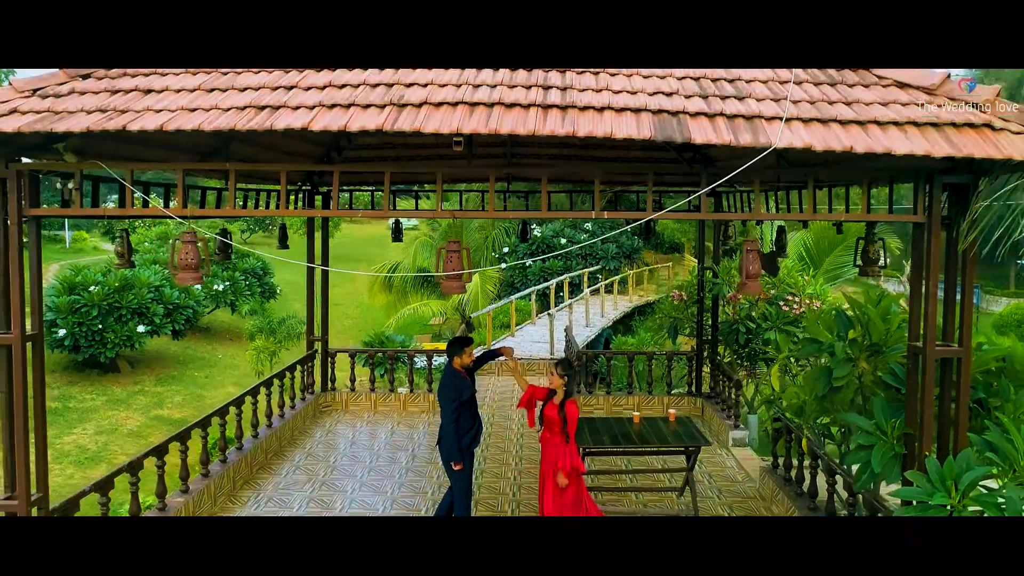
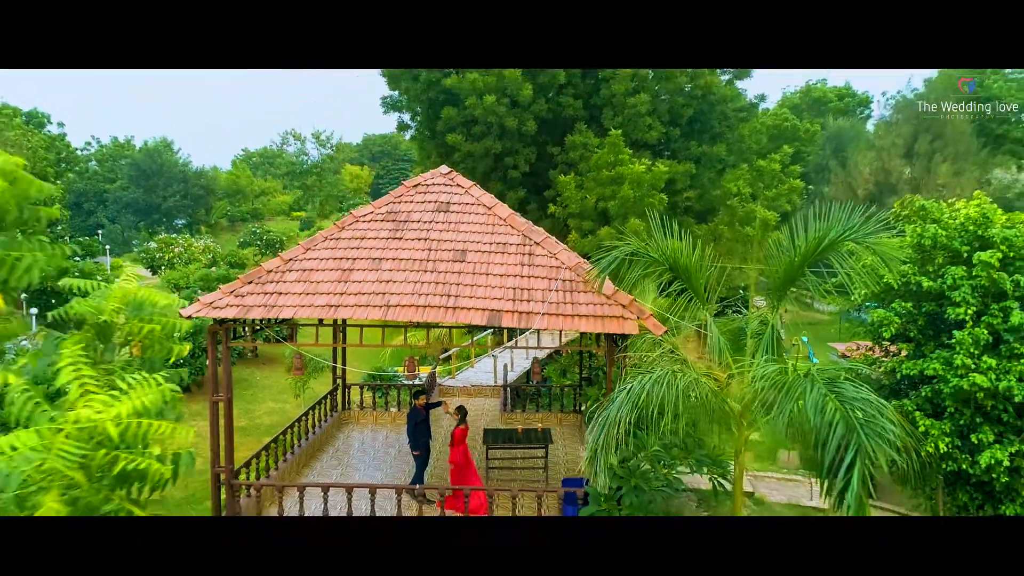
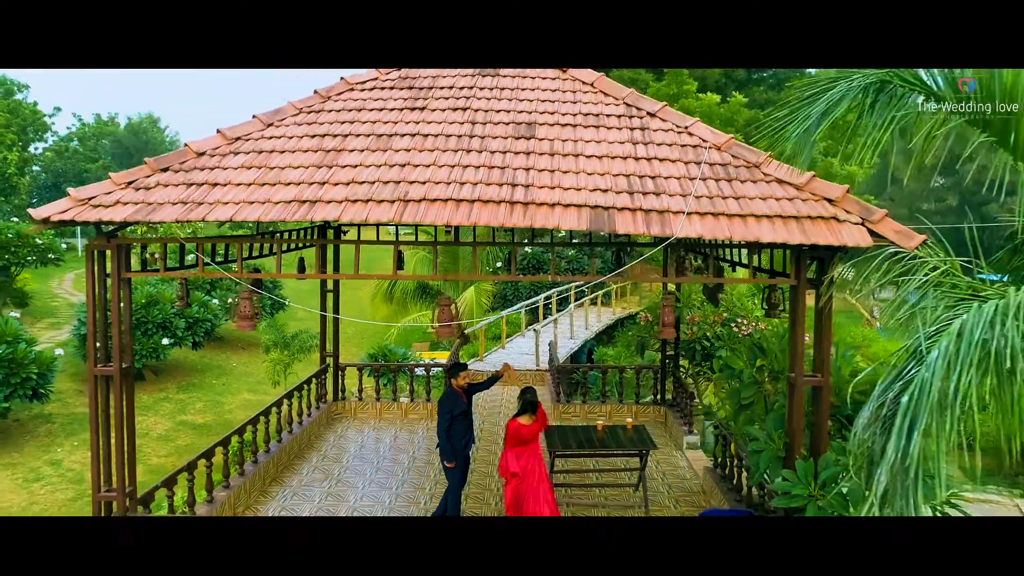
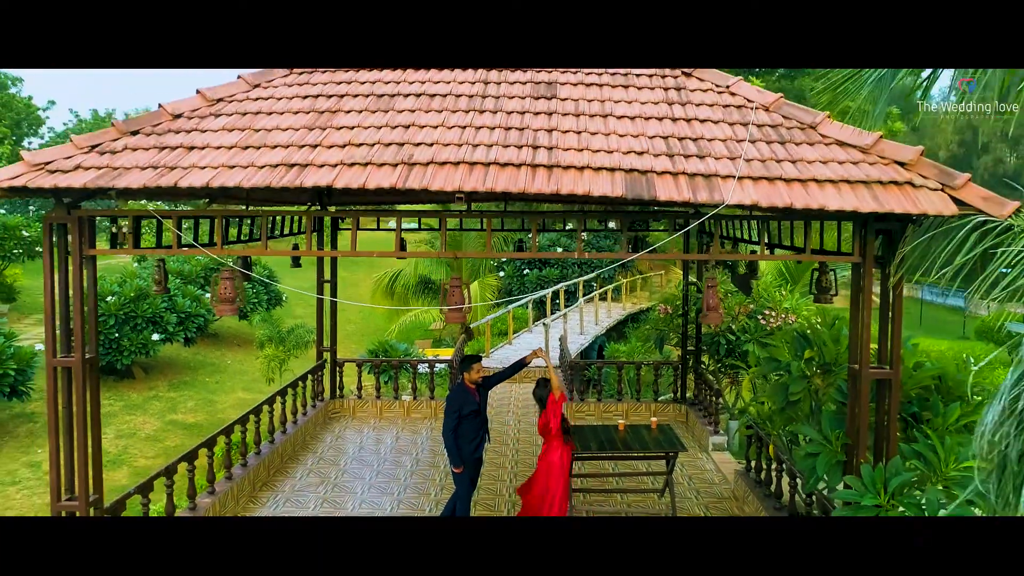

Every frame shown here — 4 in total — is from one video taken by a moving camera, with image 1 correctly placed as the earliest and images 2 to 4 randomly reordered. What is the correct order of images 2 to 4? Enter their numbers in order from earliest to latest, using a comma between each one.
4, 3, 2
